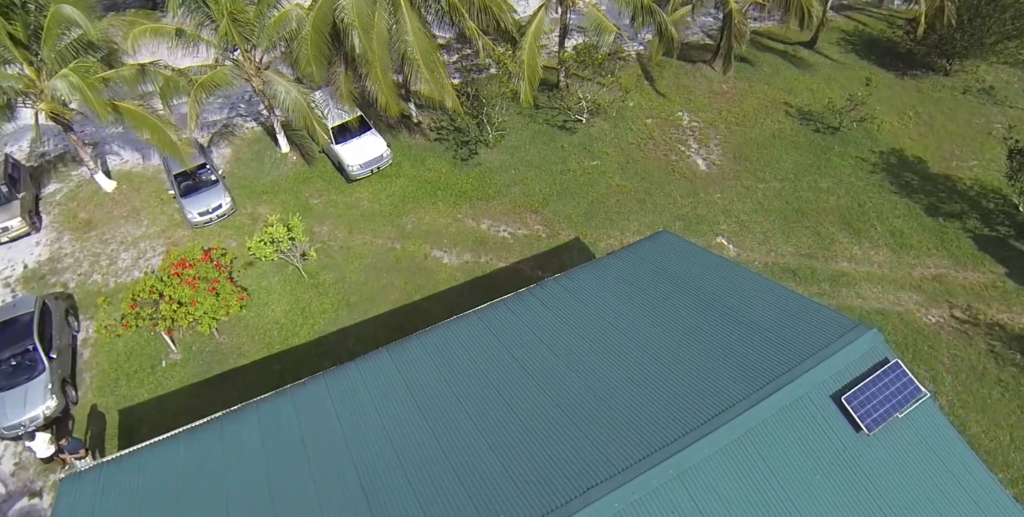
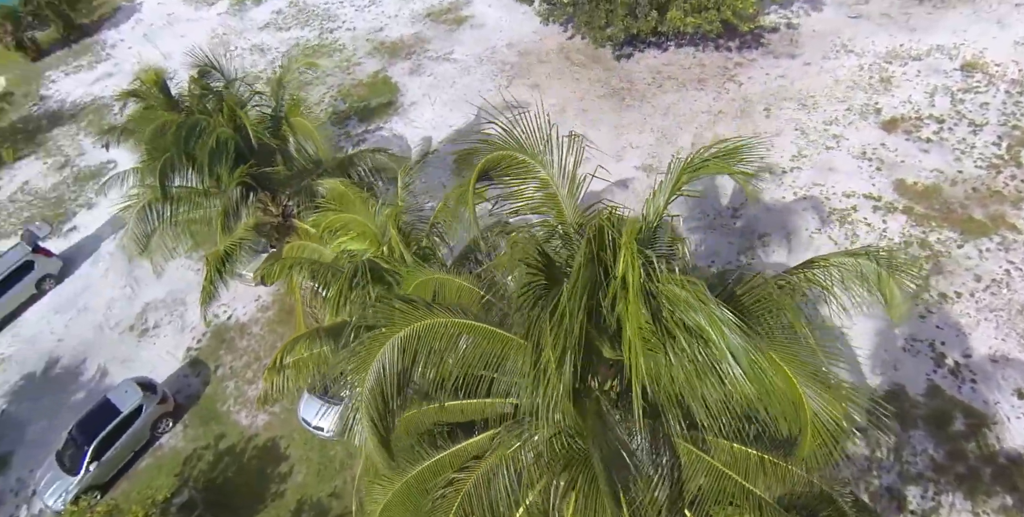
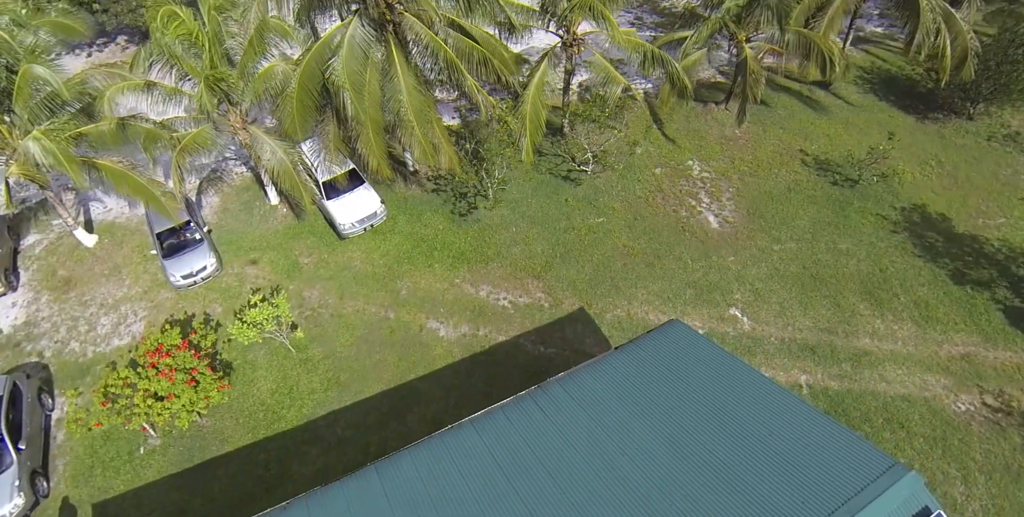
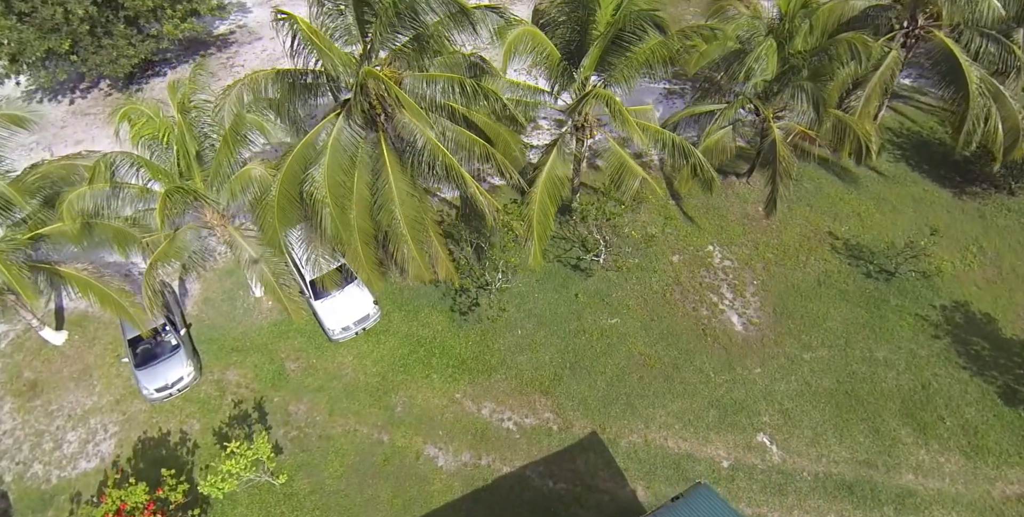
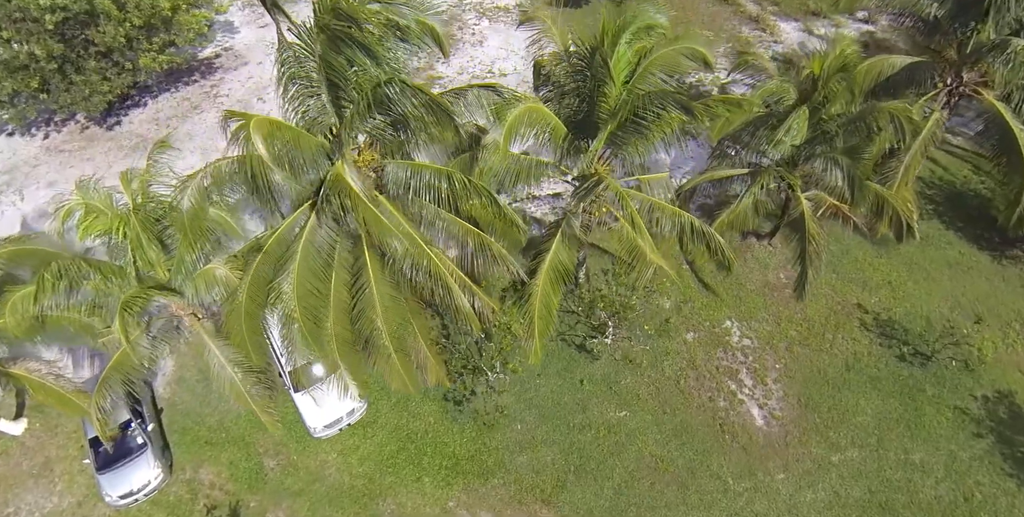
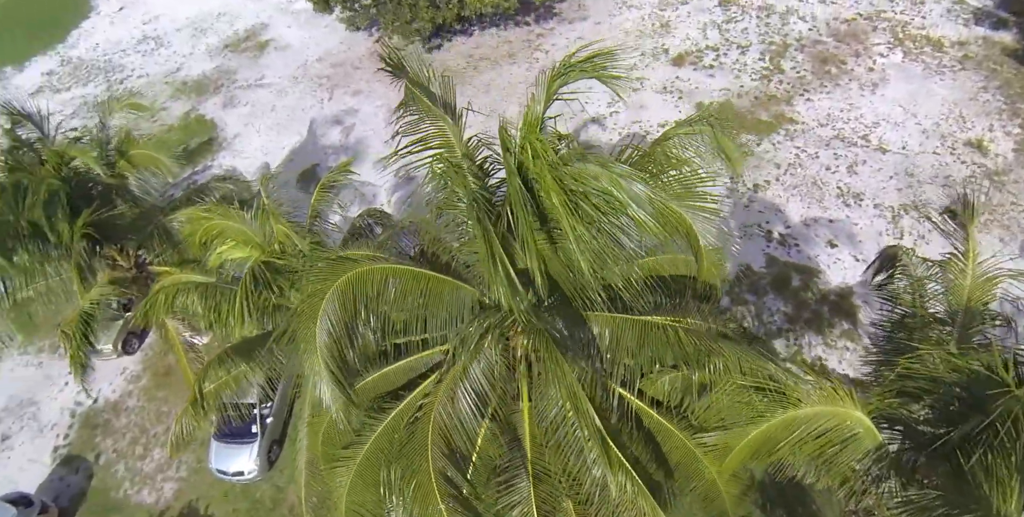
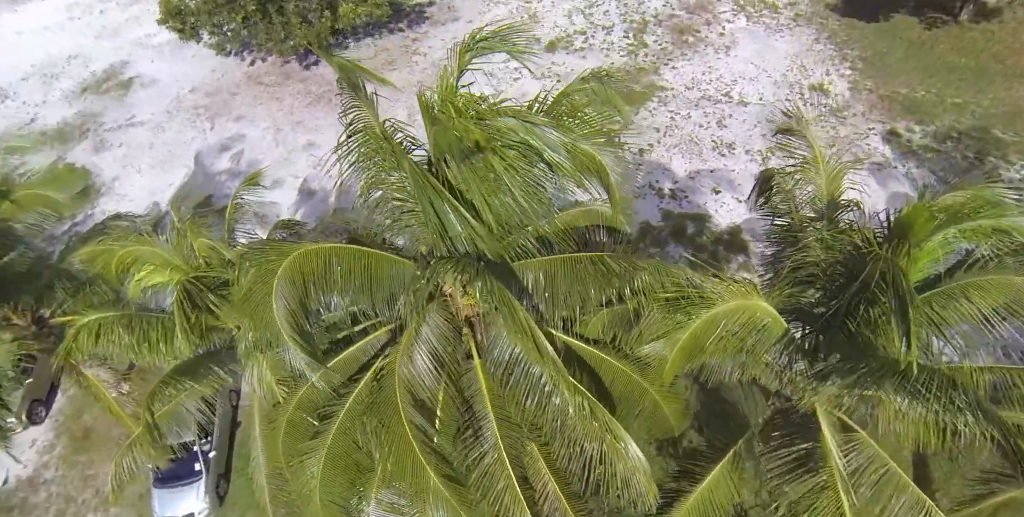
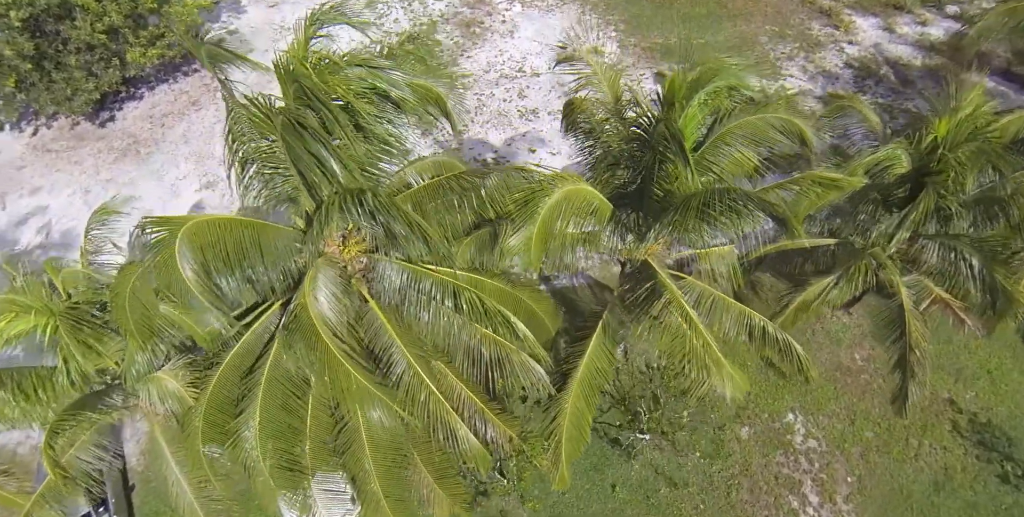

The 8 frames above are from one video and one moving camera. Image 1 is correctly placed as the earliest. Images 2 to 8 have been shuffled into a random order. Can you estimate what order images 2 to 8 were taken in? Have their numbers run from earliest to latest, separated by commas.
3, 4, 5, 8, 7, 6, 2
